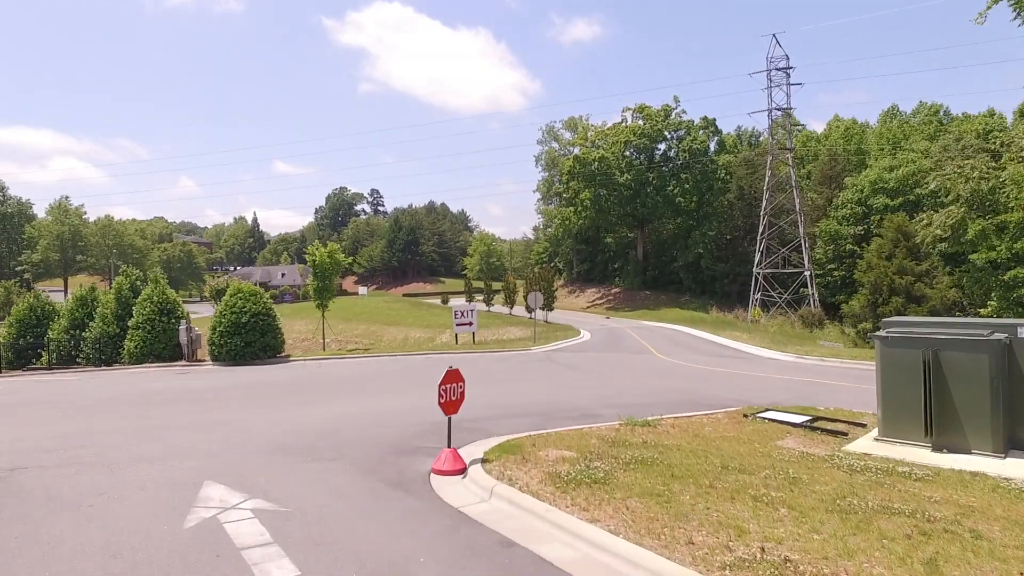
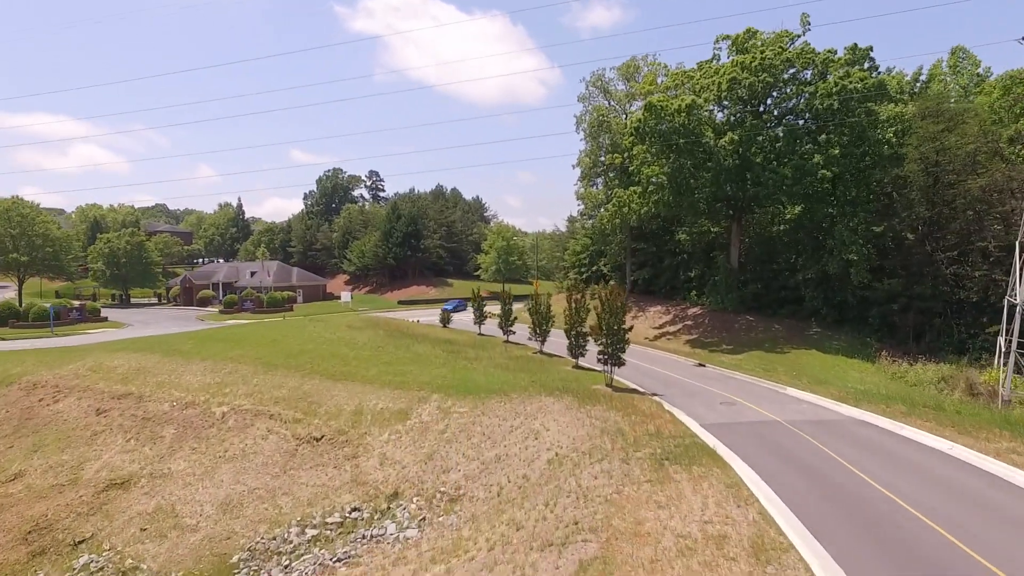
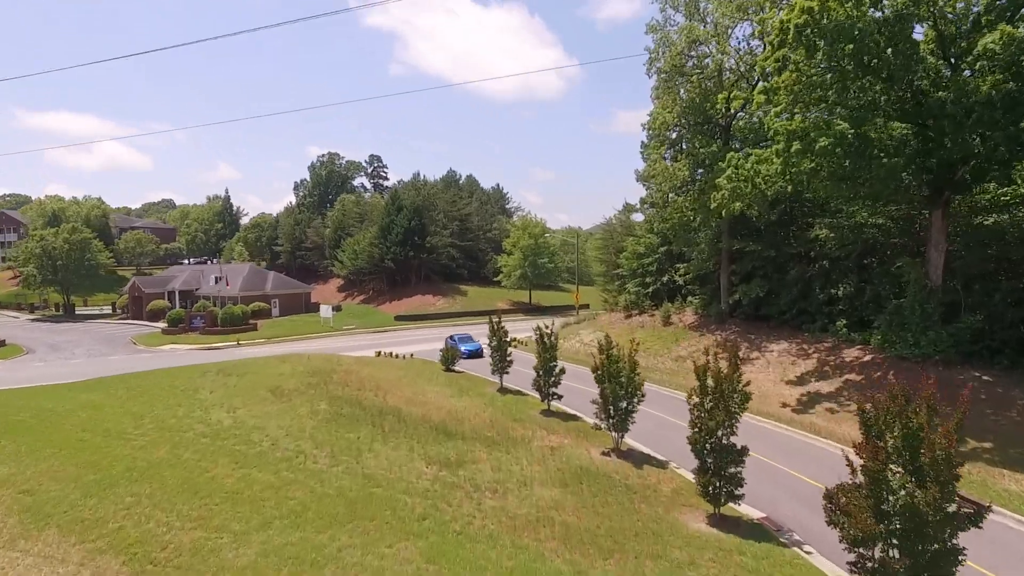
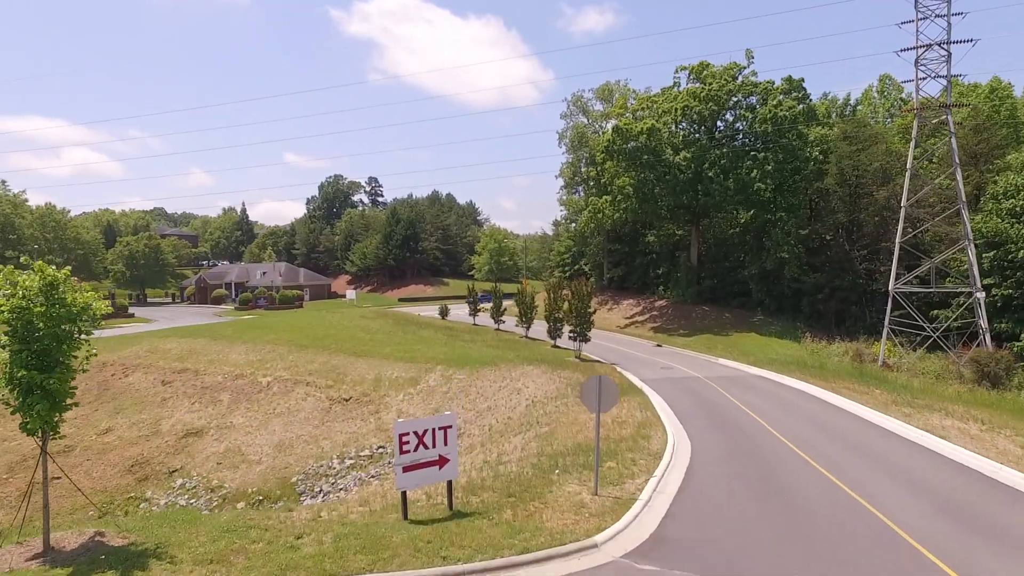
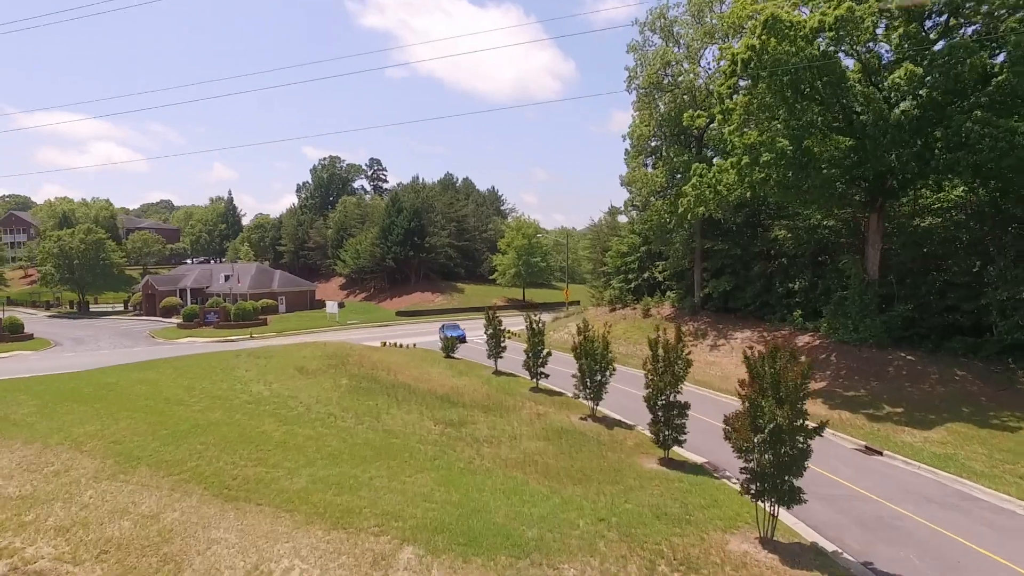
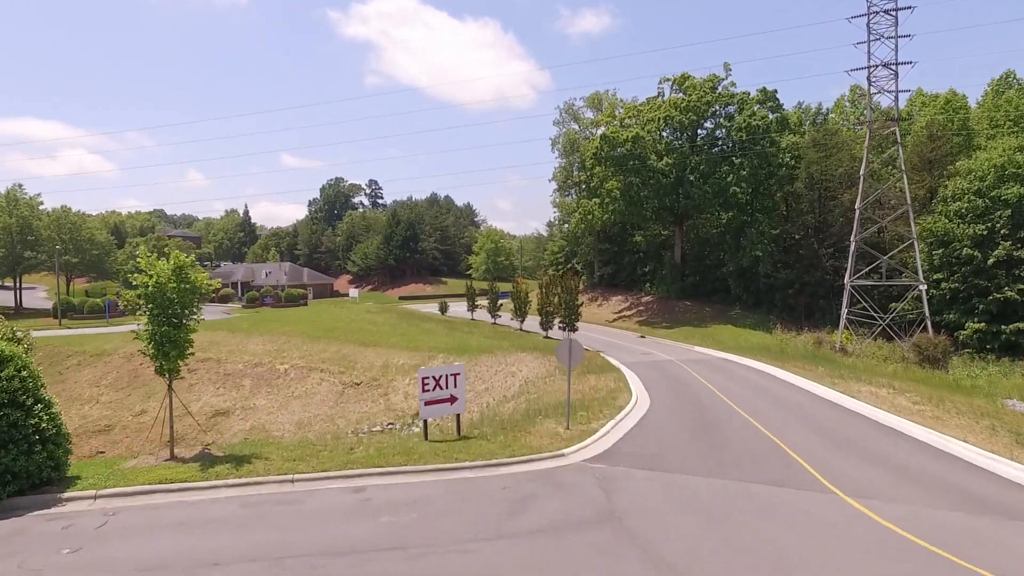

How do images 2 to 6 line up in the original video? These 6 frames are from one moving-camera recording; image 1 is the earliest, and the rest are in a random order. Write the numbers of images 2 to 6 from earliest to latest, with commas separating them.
6, 4, 2, 5, 3
